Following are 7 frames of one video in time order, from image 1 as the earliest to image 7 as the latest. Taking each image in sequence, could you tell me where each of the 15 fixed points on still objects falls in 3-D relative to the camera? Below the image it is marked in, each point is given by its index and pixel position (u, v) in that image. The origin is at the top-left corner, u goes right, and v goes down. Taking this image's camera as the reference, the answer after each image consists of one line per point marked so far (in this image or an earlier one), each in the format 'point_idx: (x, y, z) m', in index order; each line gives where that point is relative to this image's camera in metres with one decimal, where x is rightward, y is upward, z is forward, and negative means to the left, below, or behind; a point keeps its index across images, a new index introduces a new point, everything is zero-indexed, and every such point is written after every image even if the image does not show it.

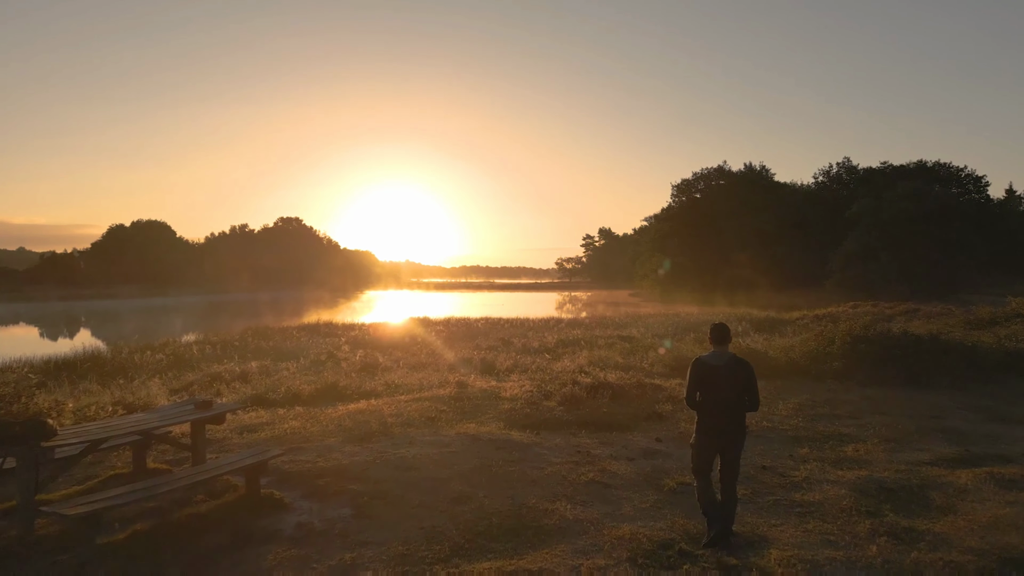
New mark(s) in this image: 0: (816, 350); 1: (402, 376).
0: (+3.9, -0.8, +12.5) m
1: (-1.7, -1.4, +15.1) m
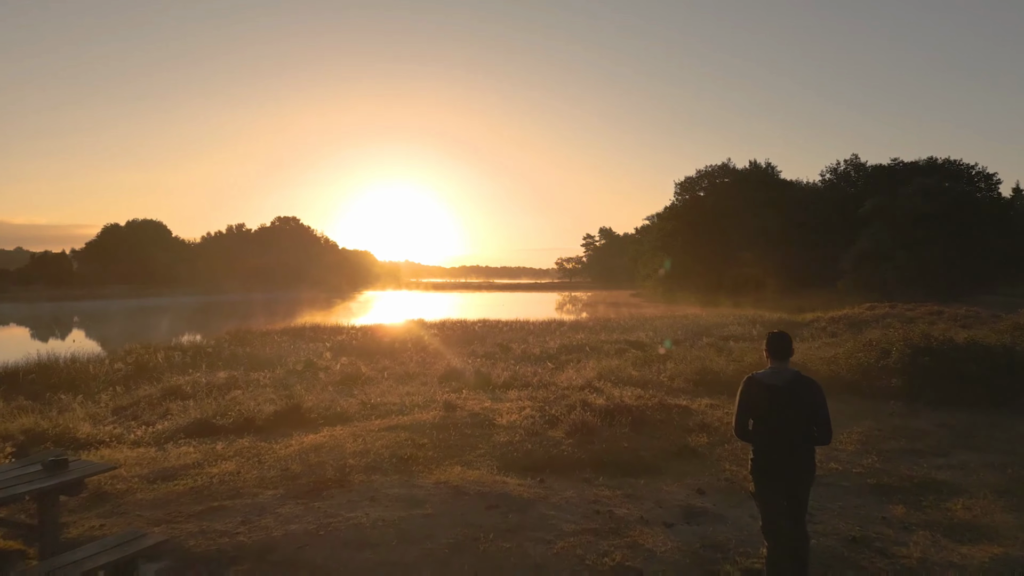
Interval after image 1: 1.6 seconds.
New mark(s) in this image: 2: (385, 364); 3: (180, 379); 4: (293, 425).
0: (+3.9, -0.8, +10.7) m
1: (-1.7, -1.4, +13.2) m
2: (-2.4, -1.4, +17.9) m
3: (-5.4, -1.5, +15.6) m
4: (-2.1, -1.3, +9.1) m
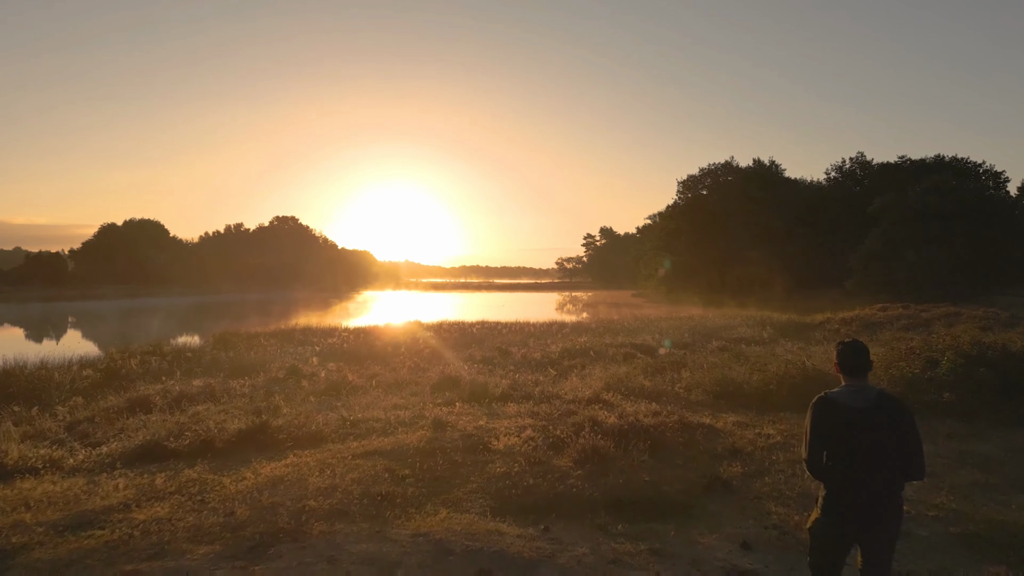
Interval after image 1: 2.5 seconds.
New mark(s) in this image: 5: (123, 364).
0: (+3.9, -0.8, +9.4) m
1: (-1.8, -1.4, +12.0) m
2: (-2.4, -1.4, +16.7) m
3: (-5.4, -1.5, +14.4) m
4: (-2.1, -1.3, +7.9) m
5: (-7.0, -1.4, +17.3) m
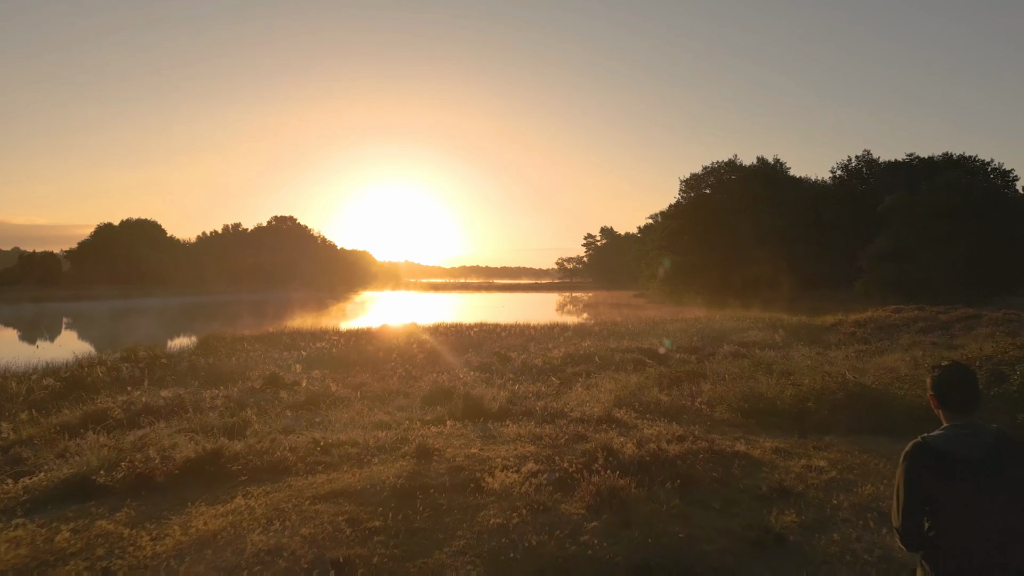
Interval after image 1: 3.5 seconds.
0: (+3.9, -0.9, +8.1) m
1: (-1.8, -1.4, +10.7) m
2: (-2.4, -1.4, +15.4) m
3: (-5.4, -1.5, +13.1) m
4: (-2.1, -1.3, +6.6) m
5: (-7.0, -1.4, +16.0) m
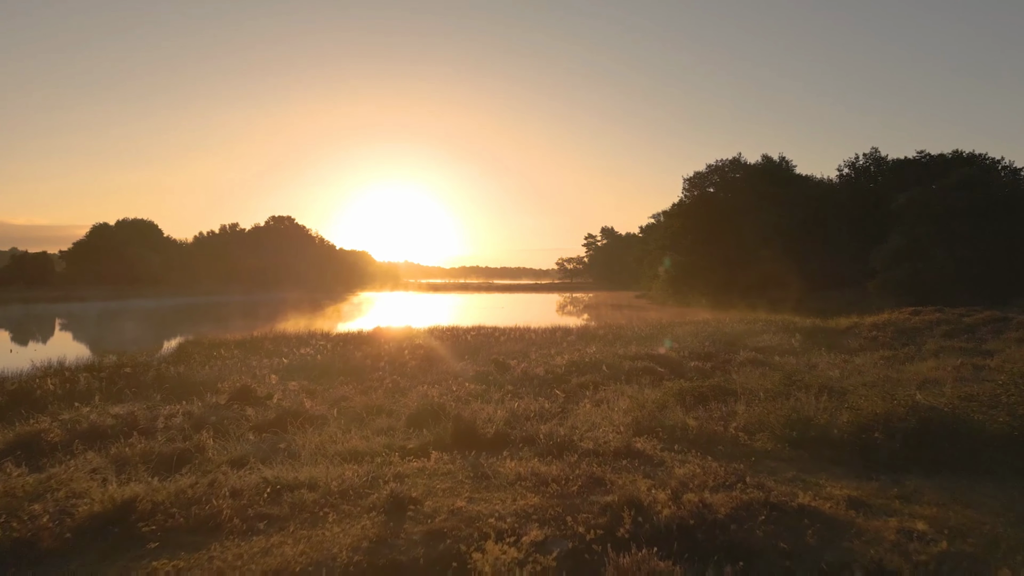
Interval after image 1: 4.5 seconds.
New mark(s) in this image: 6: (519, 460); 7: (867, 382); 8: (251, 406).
0: (+3.9, -0.9, +6.5) m
1: (-1.8, -1.5, +9.1) m
2: (-2.4, -1.5, +13.8) m
3: (-5.4, -1.6, +11.5) m
4: (-2.1, -1.4, +5.0) m
5: (-7.0, -1.4, +14.3) m
6: (+0.1, -1.3, +7.2) m
7: (+5.1, -1.3, +13.8) m
8: (-3.3, -1.5, +12.3) m
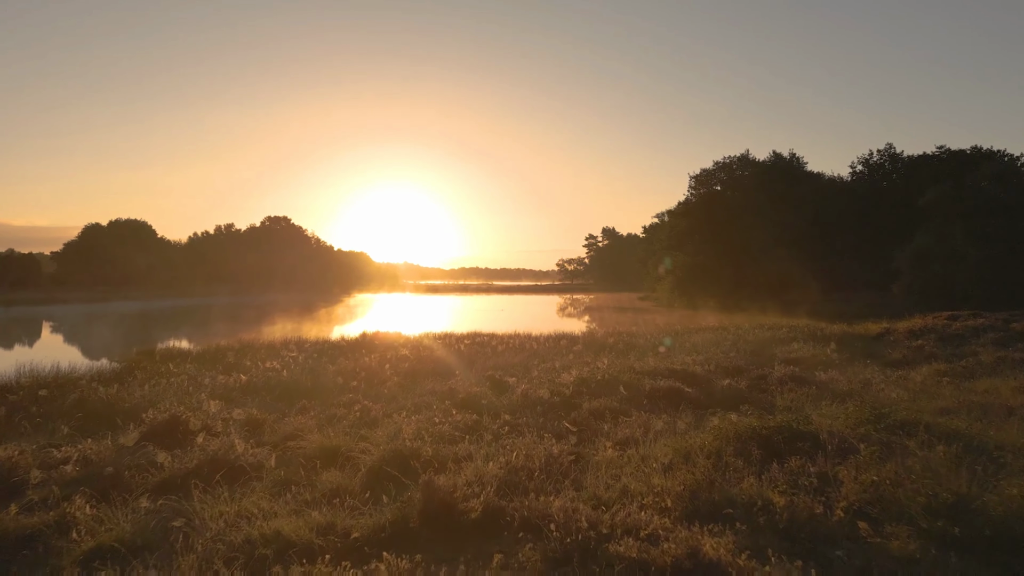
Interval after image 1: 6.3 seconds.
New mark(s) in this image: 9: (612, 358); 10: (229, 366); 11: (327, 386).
0: (+3.8, -0.9, +3.7) m
1: (-1.8, -1.5, +6.2) m
2: (-2.4, -1.5, +10.9) m
3: (-5.4, -1.6, +8.6) m
4: (-2.1, -1.4, +2.2) m
5: (-7.0, -1.5, +11.5) m
6: (0.0, -1.3, +4.3) m
7: (+5.1, -1.4, +11.0) m
8: (-3.3, -1.6, +9.5) m
9: (+2.0, -1.4, +19.5) m
10: (-5.3, -1.4, +18.1) m
11: (-2.9, -1.5, +15.2) m
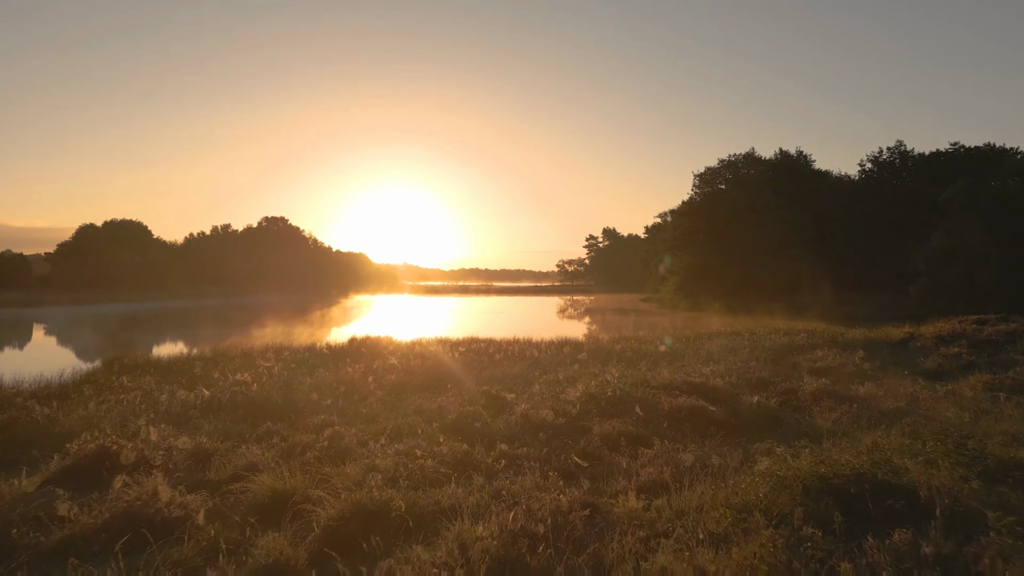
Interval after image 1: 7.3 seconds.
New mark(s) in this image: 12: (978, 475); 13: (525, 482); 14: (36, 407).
0: (+3.8, -1.0, +1.8) m
1: (-1.8, -1.6, +4.4) m
2: (-2.5, -1.6, +9.1) m
3: (-5.5, -1.7, +6.8) m
4: (-2.2, -1.4, +0.3) m
5: (-7.0, -1.5, +9.6) m
6: (0.0, -1.4, +2.5) m
7: (+5.0, -1.4, +9.1) m
8: (-3.4, -1.6, +7.6) m
9: (+2.0, -1.4, +17.6) m
10: (-5.3, -1.5, +16.2) m
11: (-2.9, -1.6, +13.3) m
12: (+3.2, -1.2, +6.4) m
13: (+0.2, -1.5, +7.6) m
14: (-6.2, -1.5, +12.7) m
